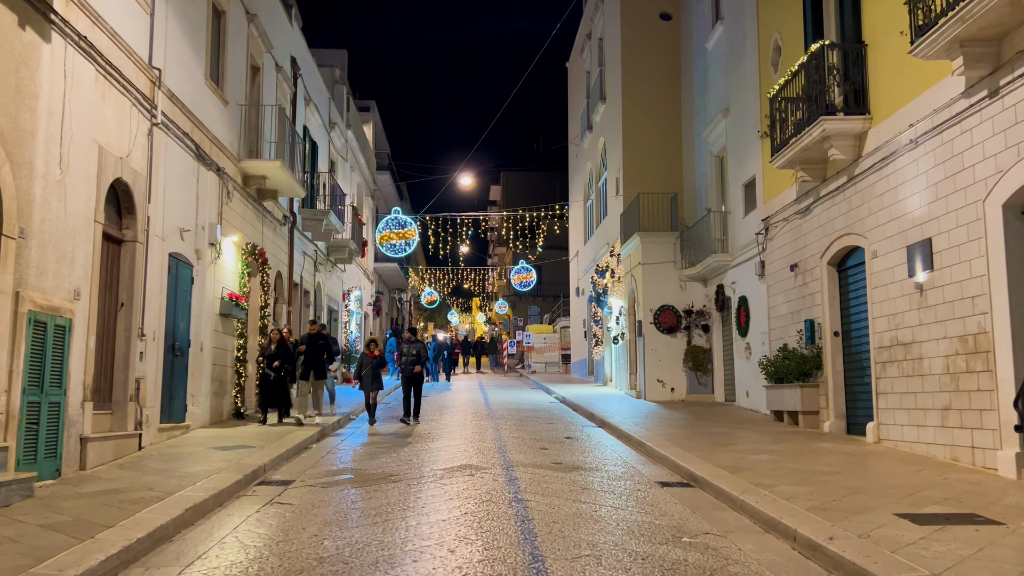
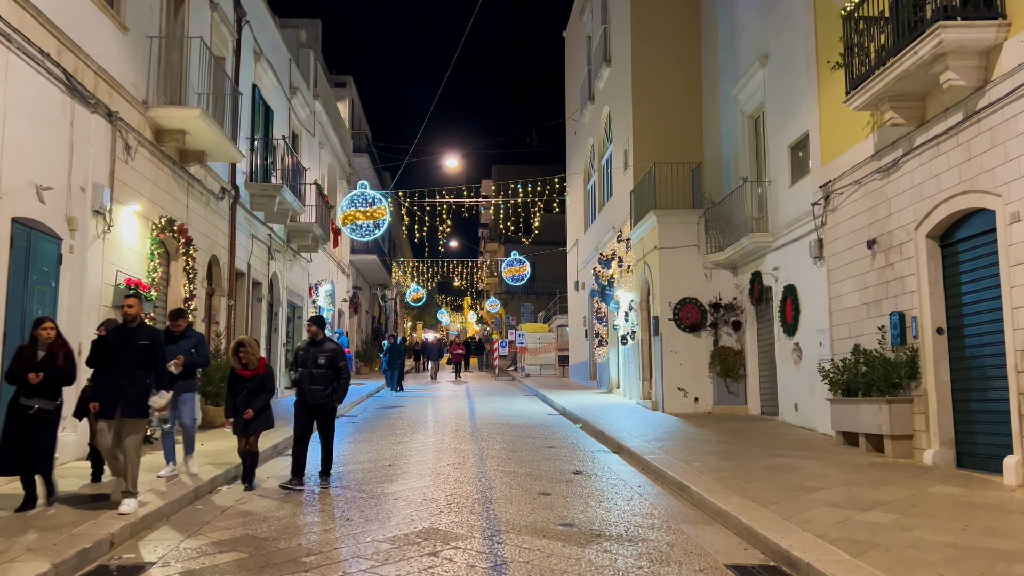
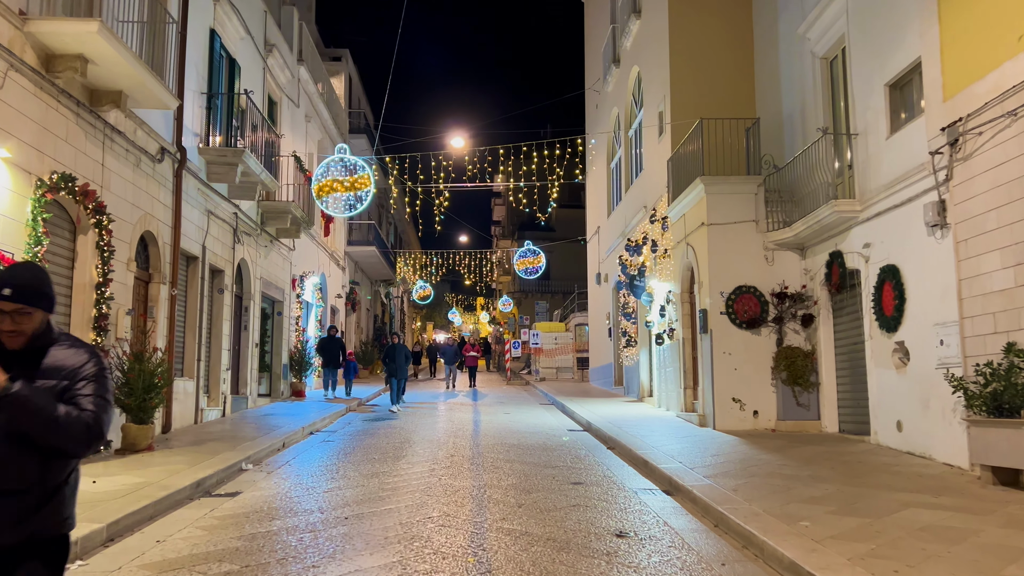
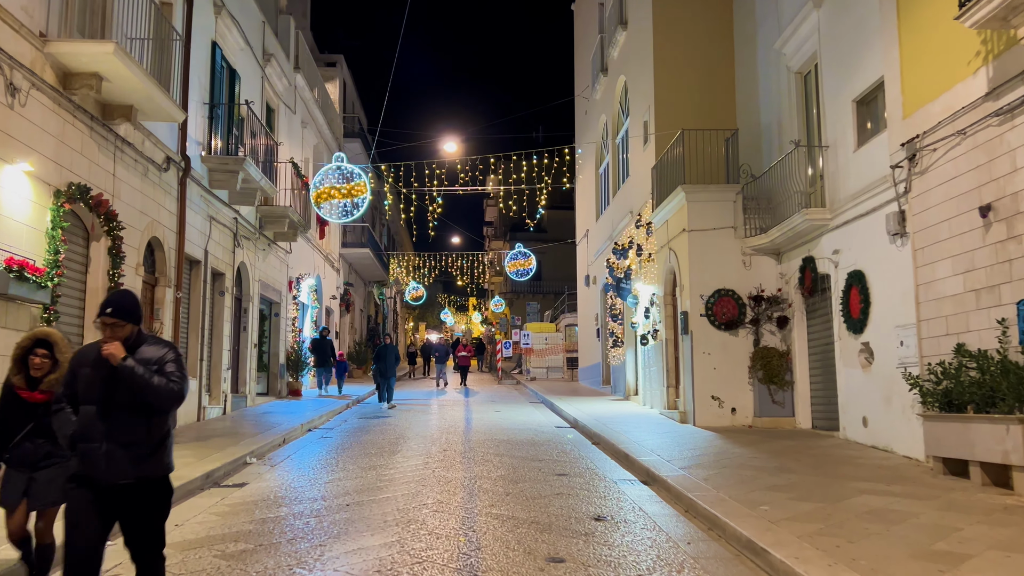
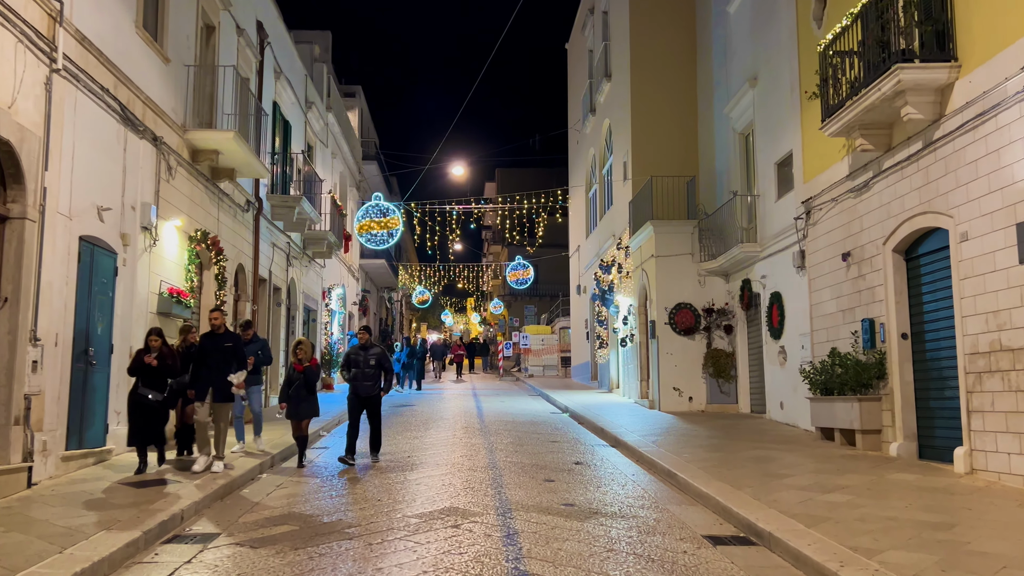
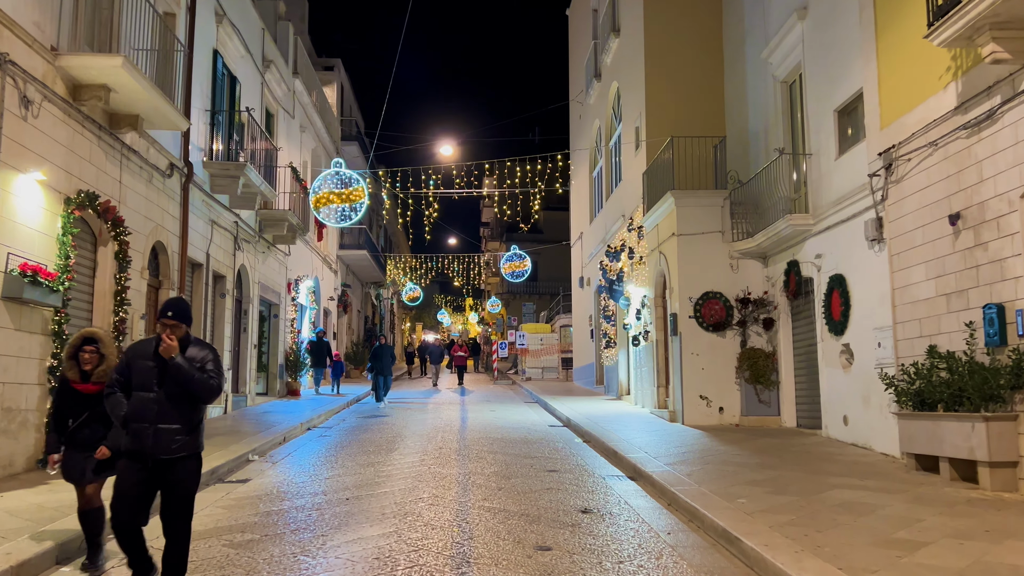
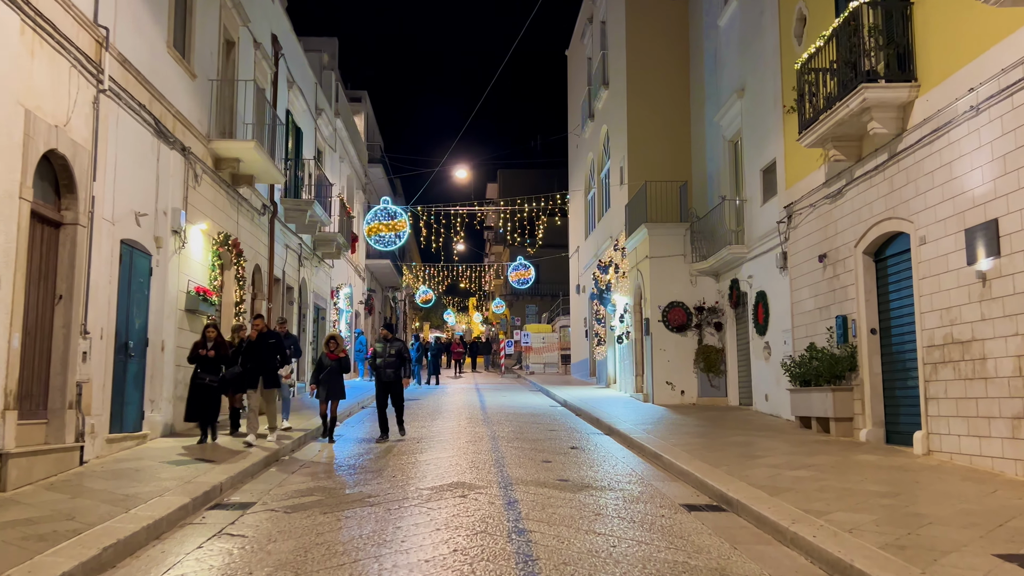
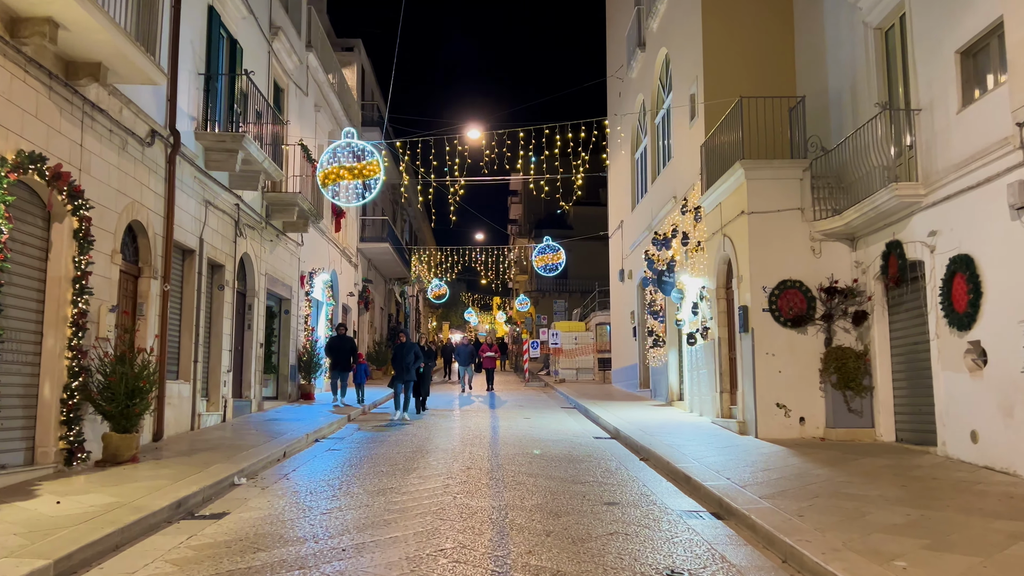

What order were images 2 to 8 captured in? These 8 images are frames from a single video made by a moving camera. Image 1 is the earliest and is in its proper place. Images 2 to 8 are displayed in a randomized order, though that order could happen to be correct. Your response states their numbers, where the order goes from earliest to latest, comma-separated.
7, 5, 2, 6, 4, 3, 8
